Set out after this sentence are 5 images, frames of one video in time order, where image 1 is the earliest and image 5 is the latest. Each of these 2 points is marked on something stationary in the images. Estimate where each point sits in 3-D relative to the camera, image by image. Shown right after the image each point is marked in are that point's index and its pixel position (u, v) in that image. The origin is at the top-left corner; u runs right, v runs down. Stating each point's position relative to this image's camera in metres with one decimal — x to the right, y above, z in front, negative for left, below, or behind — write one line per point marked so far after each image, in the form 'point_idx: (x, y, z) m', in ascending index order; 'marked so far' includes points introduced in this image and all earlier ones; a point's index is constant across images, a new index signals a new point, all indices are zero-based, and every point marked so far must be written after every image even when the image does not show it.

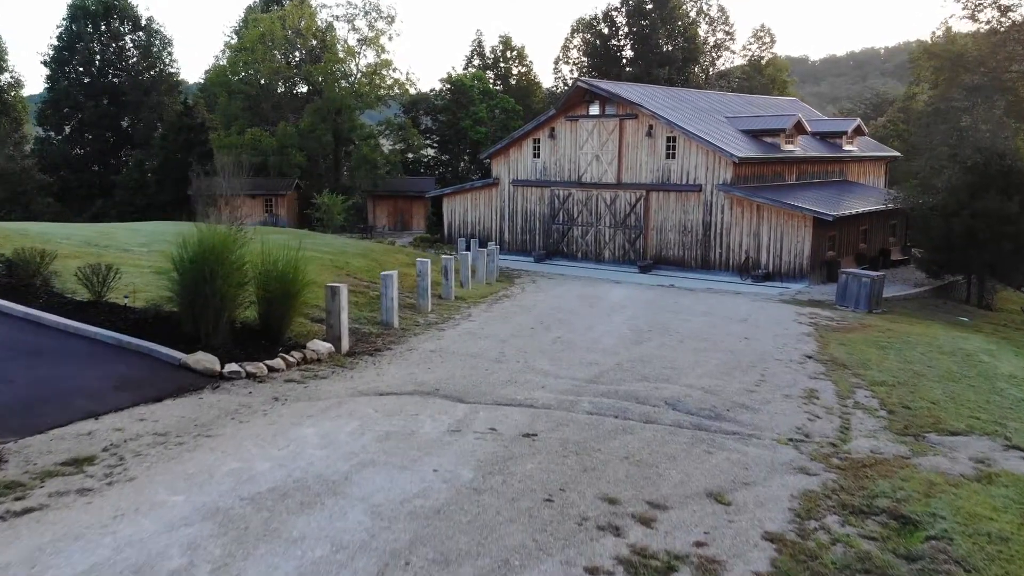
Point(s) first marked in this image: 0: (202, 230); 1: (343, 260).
0: (-3.7, +0.7, +9.6) m
1: (-3.5, +0.6, +16.8) m
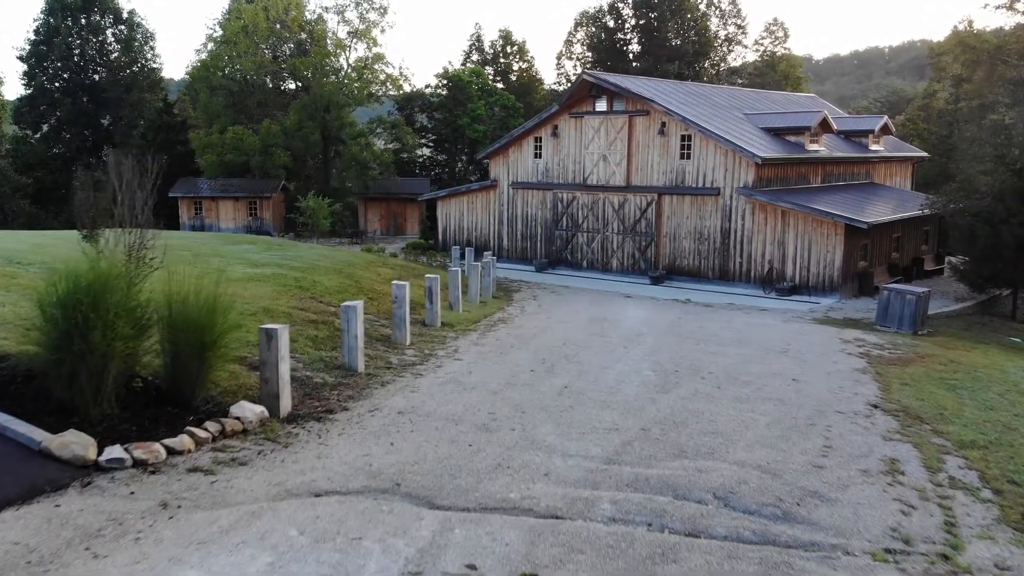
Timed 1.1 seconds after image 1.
0: (-3.7, +0.3, +7.1) m
1: (-3.5, +0.2, +14.3) m
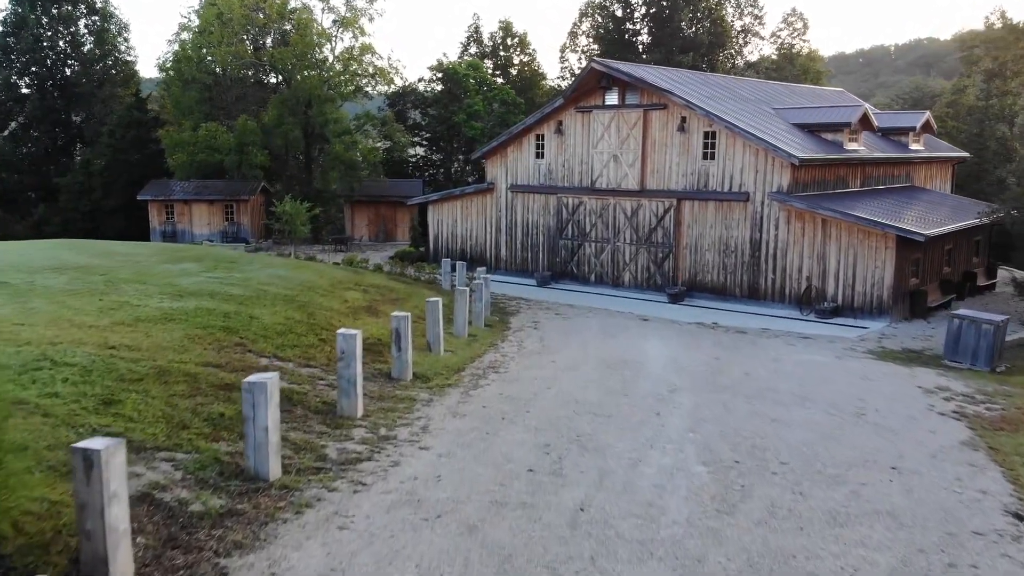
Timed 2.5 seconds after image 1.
0: (-3.8, -0.3, +4.0) m
1: (-3.6, -0.4, +11.2) m
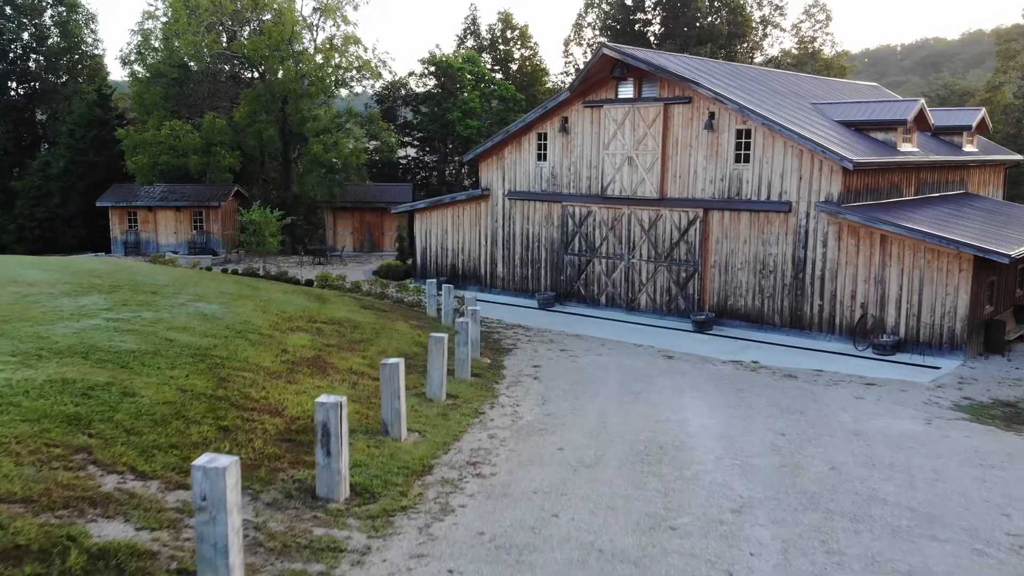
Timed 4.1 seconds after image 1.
0: (-4.0, -0.9, +0.7) m
1: (-3.7, -0.9, +7.8) m
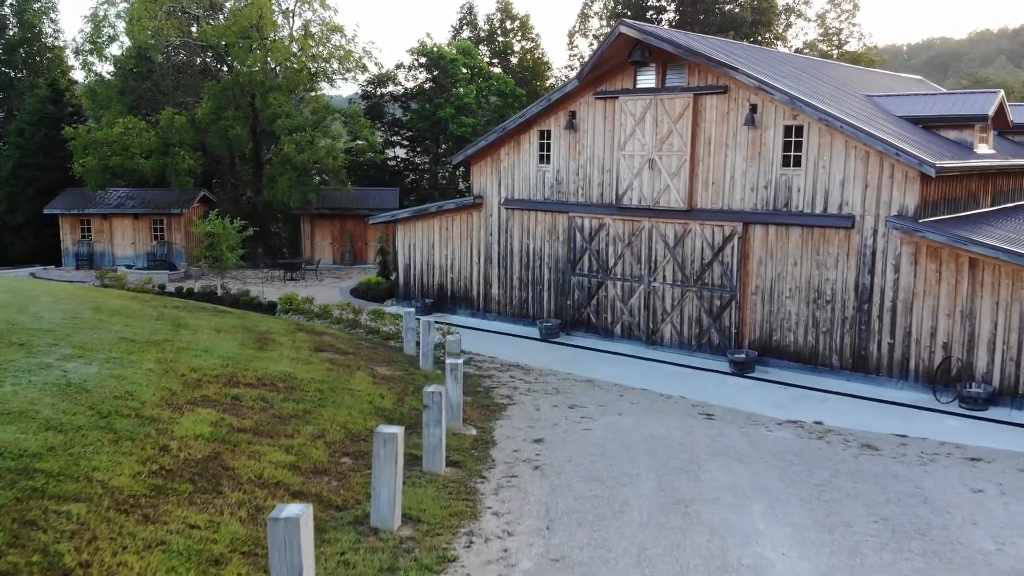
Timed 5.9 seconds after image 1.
0: (-4.1, -1.4, -2.7) m
1: (-3.8, -1.5, +4.5) m
